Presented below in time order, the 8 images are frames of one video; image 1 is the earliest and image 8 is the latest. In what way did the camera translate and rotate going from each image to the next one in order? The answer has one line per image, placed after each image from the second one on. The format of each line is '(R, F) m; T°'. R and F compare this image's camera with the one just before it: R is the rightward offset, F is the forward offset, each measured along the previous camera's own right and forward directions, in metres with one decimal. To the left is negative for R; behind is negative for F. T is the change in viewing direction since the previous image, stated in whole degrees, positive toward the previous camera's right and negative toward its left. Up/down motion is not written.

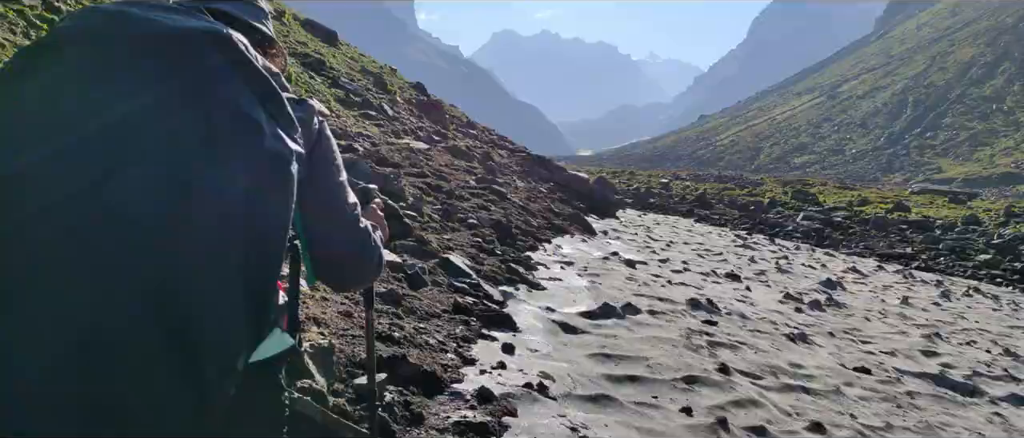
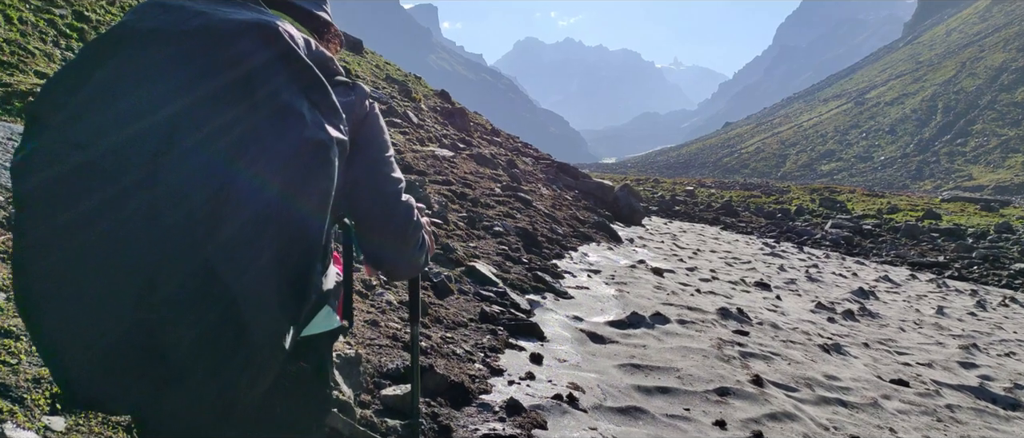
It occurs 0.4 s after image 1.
(0.0, +0.1) m; -2°
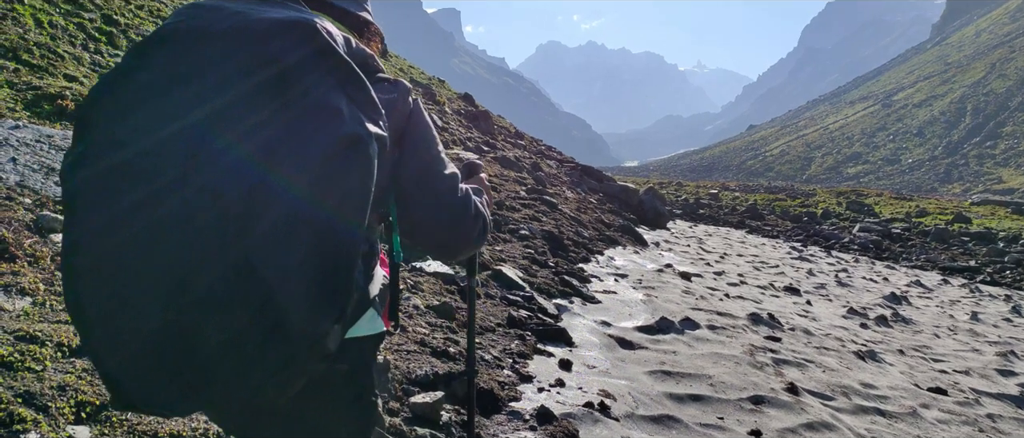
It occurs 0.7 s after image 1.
(-0.1, +0.1) m; -2°
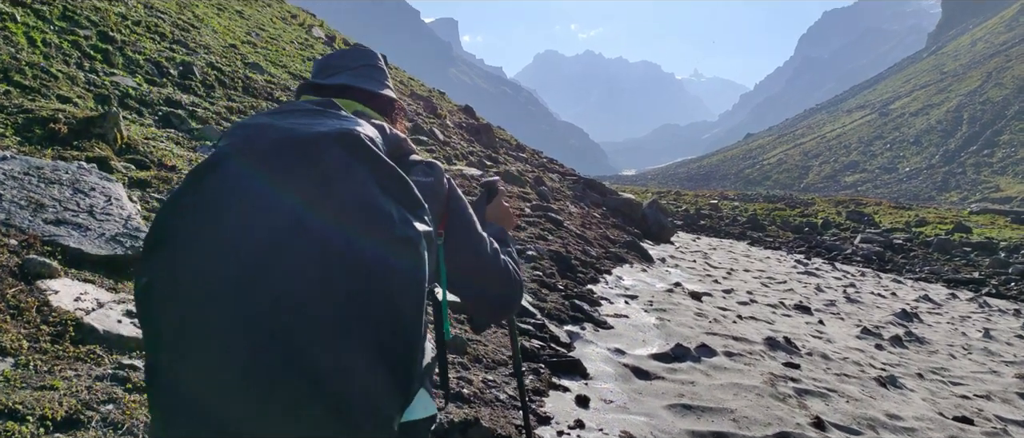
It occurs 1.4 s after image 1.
(-0.2, +0.3) m; 0°
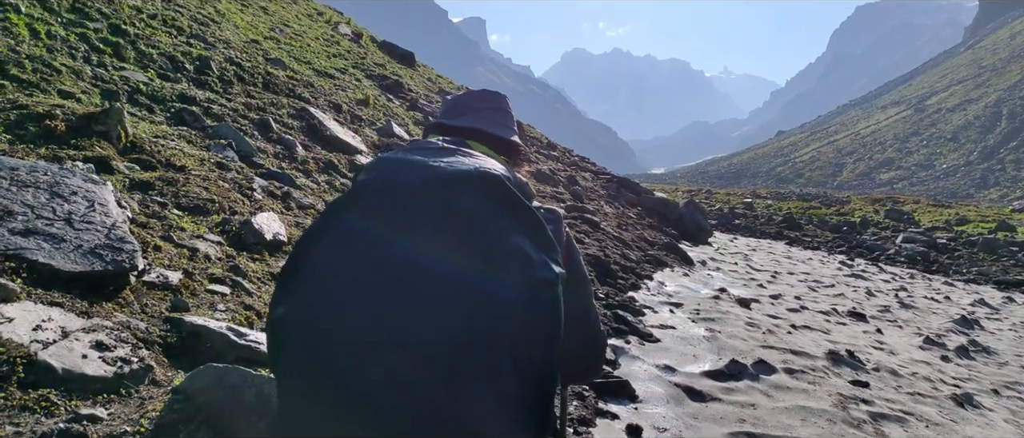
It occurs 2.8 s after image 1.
(-0.1, +0.8) m; -2°
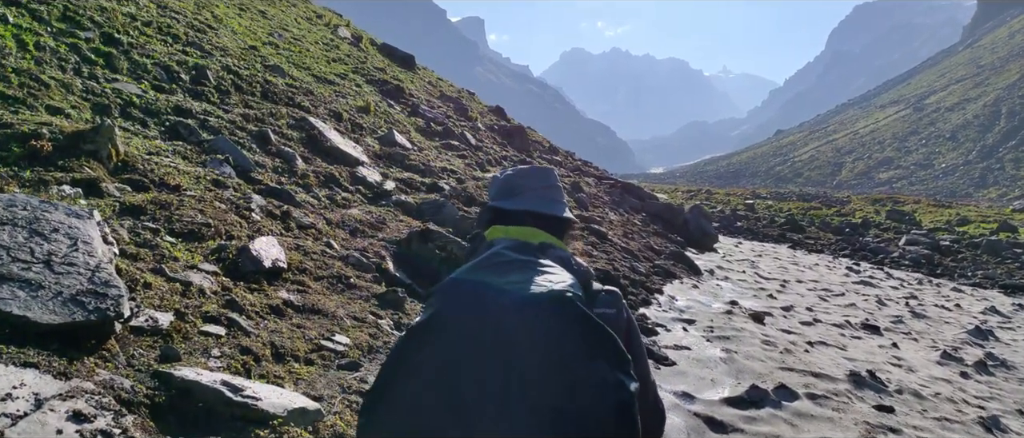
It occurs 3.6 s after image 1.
(-0.1, +0.4) m; 0°
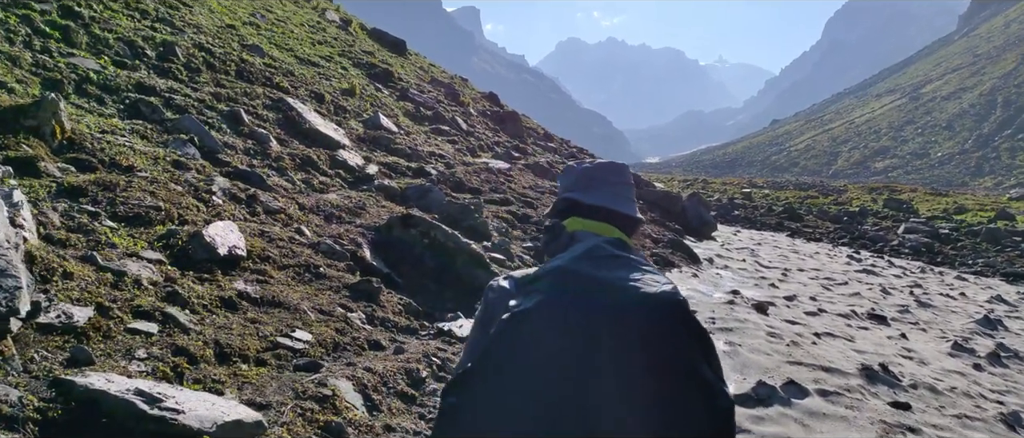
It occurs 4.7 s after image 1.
(+0.1, +0.6) m; 0°
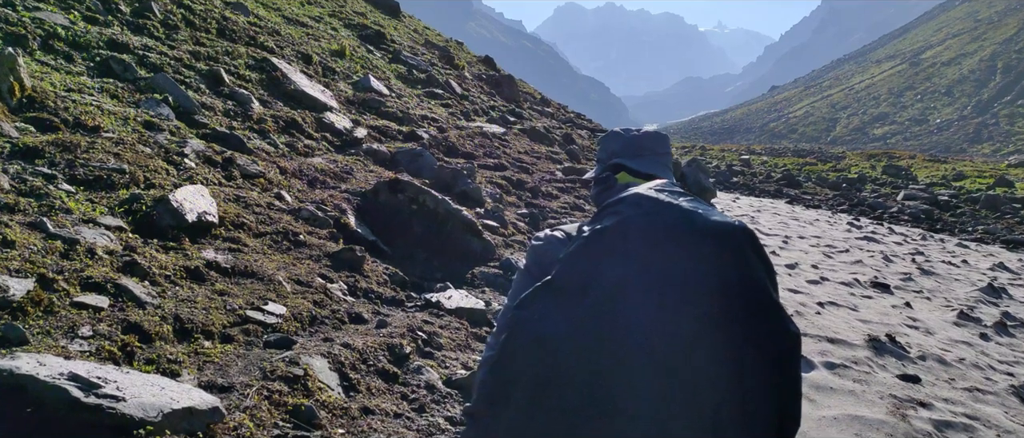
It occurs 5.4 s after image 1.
(0.0, +0.4) m; 0°
